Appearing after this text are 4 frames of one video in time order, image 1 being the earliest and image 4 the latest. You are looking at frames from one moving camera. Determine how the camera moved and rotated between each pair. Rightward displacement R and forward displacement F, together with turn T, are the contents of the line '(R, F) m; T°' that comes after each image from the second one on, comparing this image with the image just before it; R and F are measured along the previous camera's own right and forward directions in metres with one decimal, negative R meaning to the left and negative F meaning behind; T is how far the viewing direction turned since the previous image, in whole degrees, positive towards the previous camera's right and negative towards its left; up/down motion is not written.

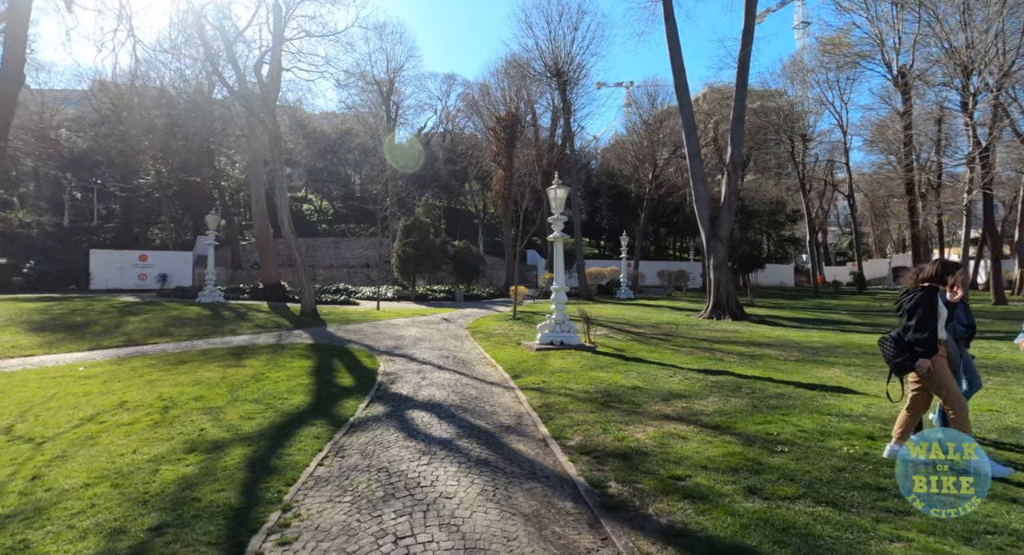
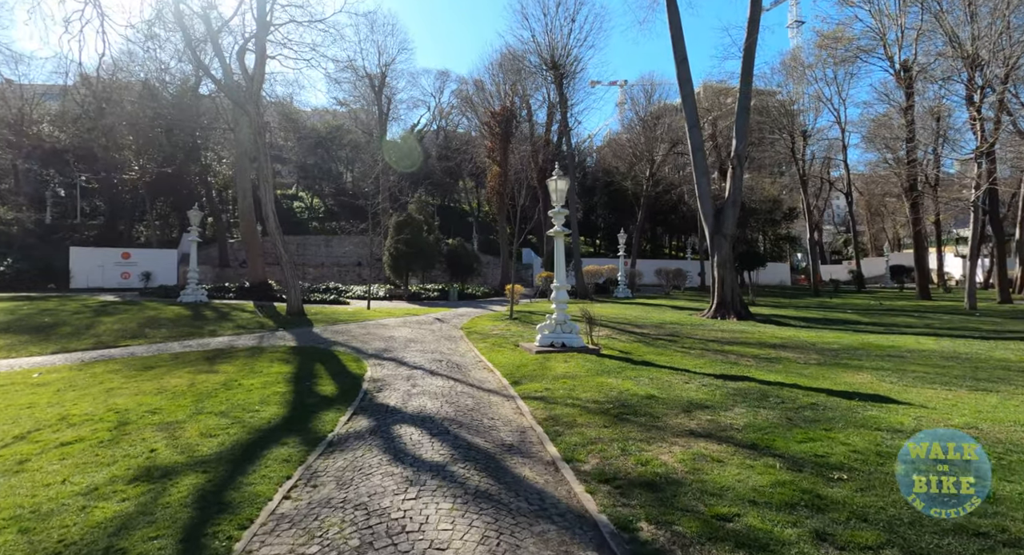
(-0.1, +0.7) m; +1°
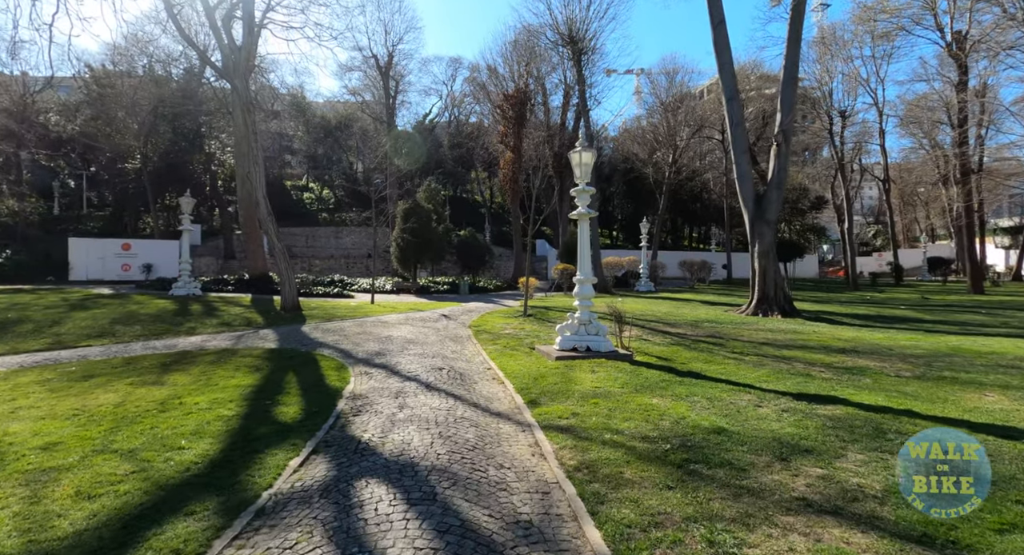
(0.0, +1.6) m; -2°
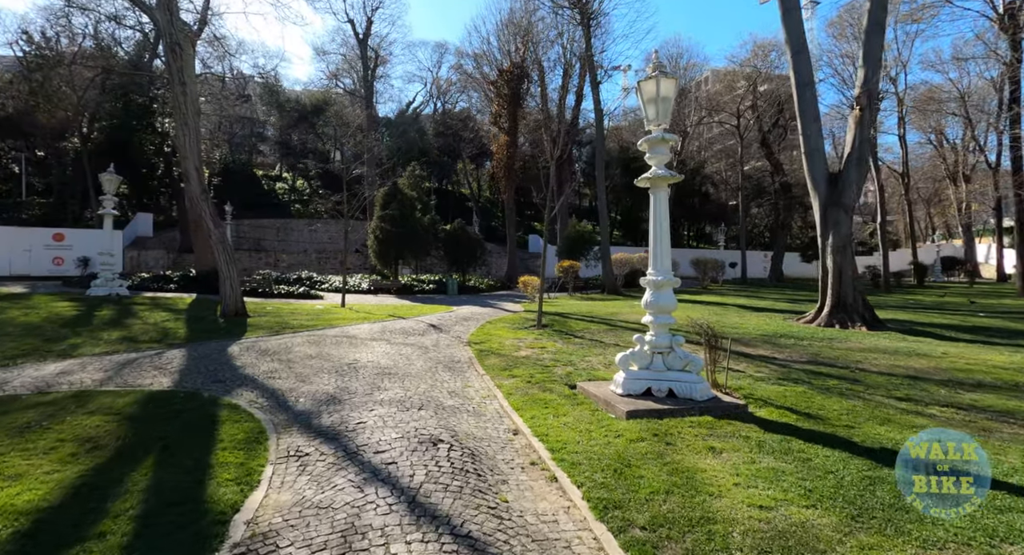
(-0.5, +3.1) m; +2°
